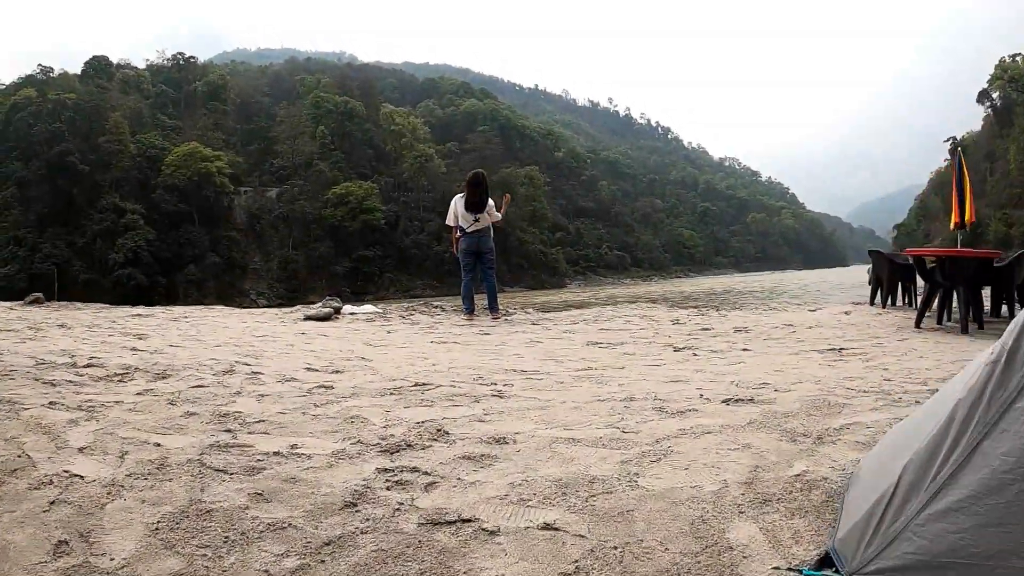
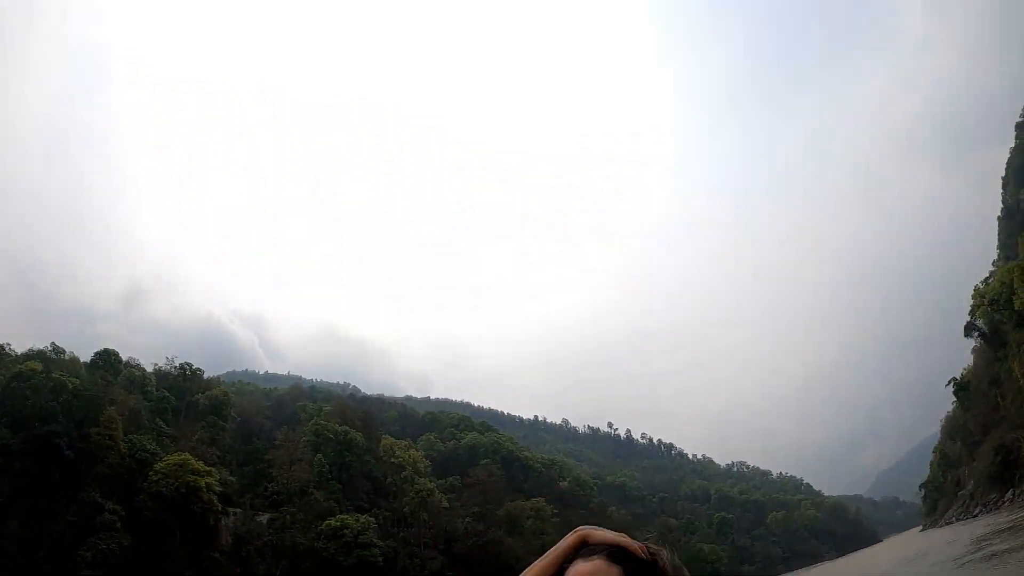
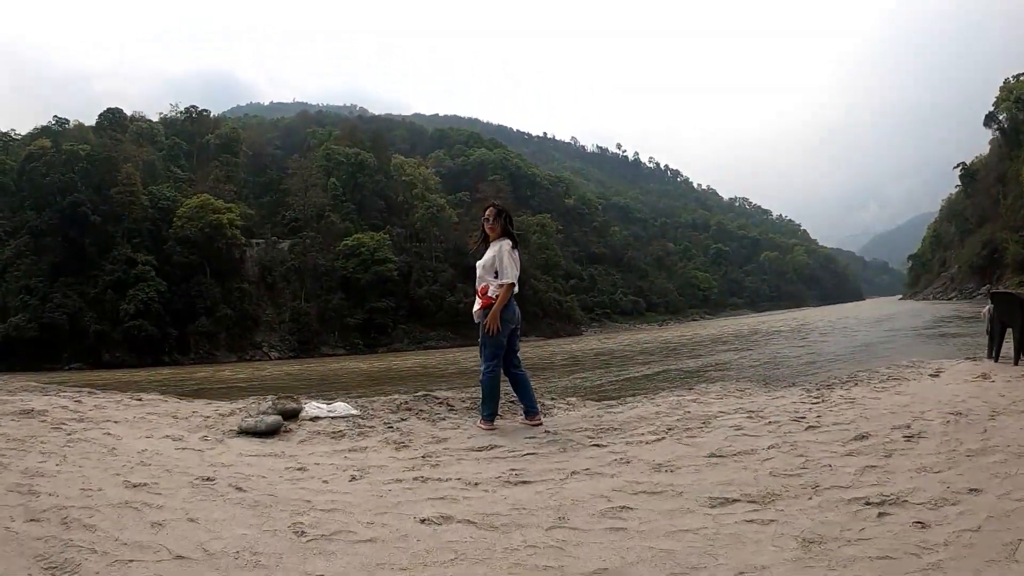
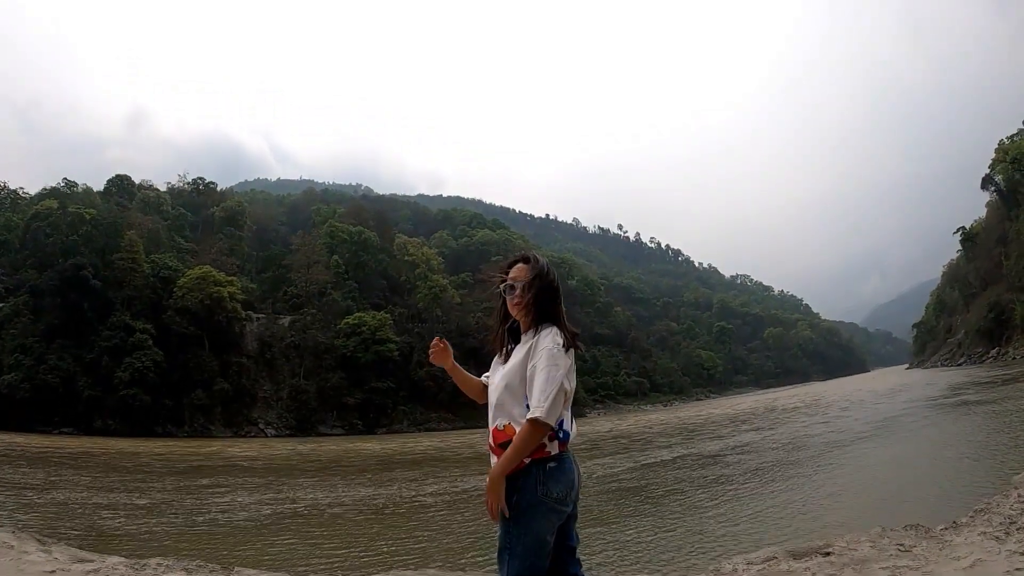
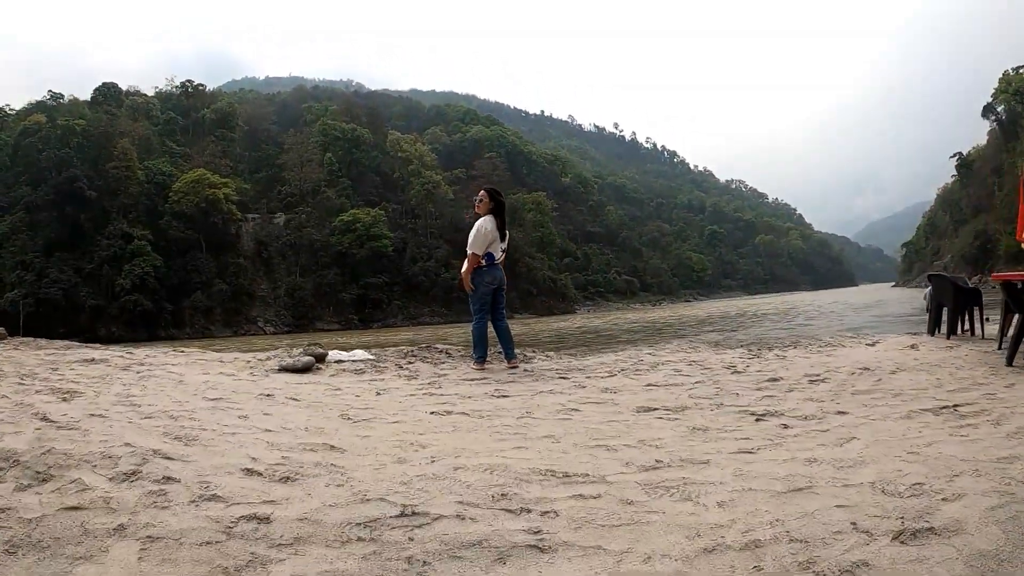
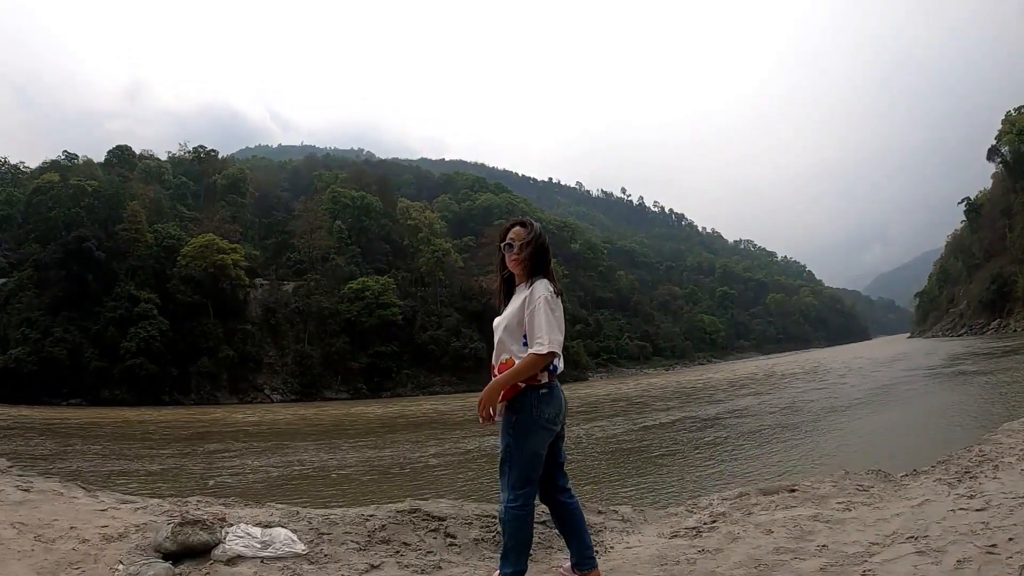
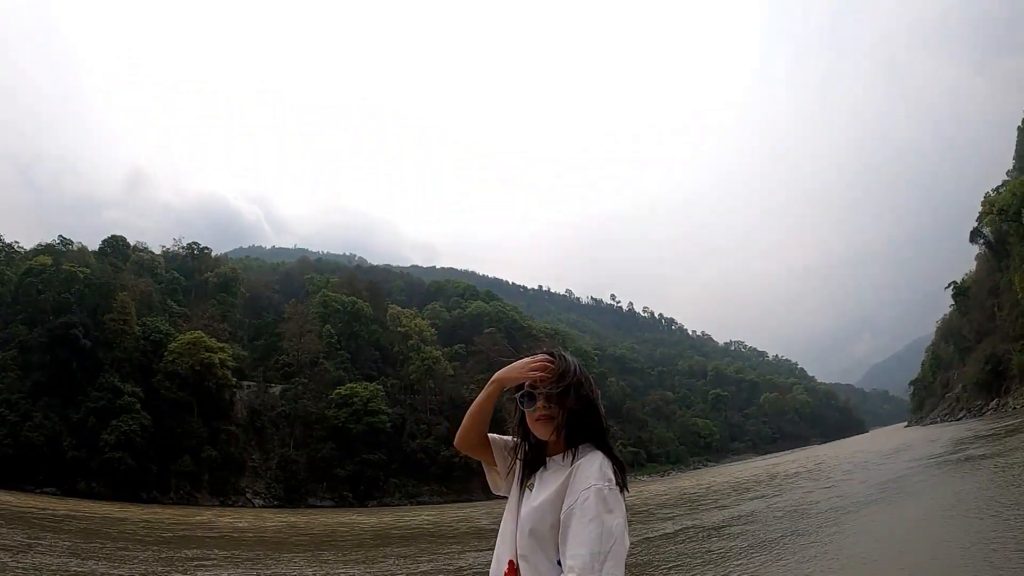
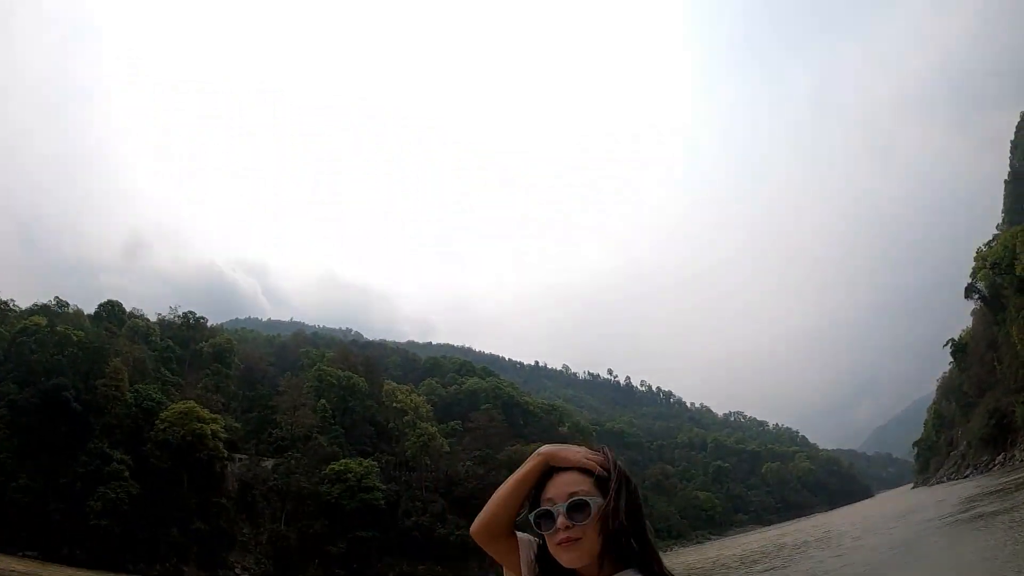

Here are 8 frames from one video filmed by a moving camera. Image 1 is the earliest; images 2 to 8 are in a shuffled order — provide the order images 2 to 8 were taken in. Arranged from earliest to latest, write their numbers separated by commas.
5, 3, 6, 4, 7, 8, 2
